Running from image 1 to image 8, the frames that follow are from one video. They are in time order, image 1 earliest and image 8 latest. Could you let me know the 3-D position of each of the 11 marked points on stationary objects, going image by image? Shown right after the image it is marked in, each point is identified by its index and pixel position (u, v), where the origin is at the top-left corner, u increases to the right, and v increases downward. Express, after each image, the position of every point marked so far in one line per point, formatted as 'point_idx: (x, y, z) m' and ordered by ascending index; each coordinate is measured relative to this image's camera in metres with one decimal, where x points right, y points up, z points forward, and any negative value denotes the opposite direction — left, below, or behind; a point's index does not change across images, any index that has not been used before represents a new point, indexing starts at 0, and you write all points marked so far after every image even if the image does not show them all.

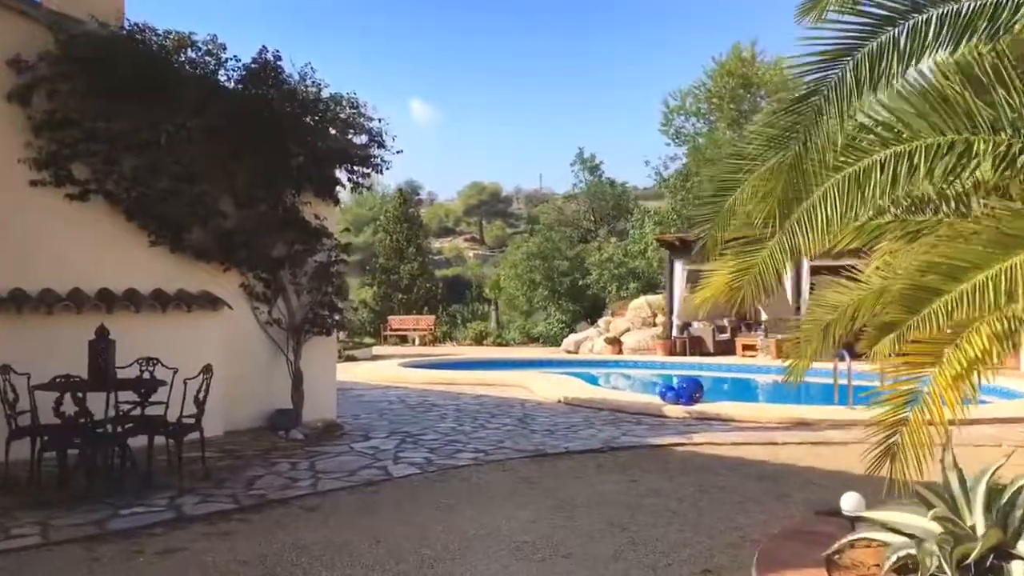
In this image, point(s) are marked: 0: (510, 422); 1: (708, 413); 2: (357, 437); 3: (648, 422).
0: (0.0, -1.4, +9.5) m
1: (+2.1, -1.3, +9.7) m
2: (-1.5, -1.4, +8.6) m
3: (+1.4, -1.4, +9.4) m
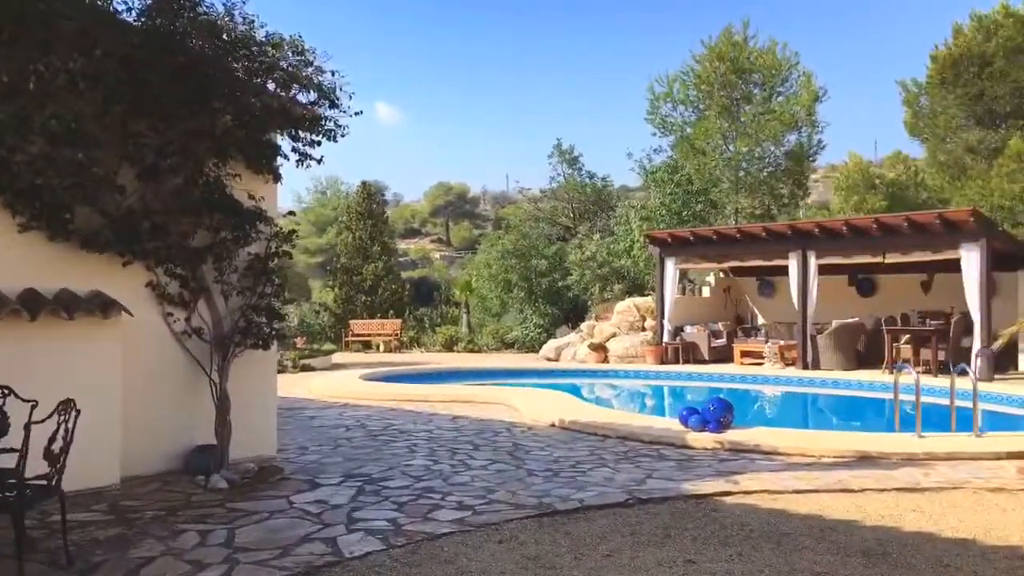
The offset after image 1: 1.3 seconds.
0: (-0.1, -1.4, +7.5) m
1: (+2.0, -1.3, +7.8) m
2: (-1.5, -1.4, +6.5) m
3: (+1.3, -1.4, +7.5) m
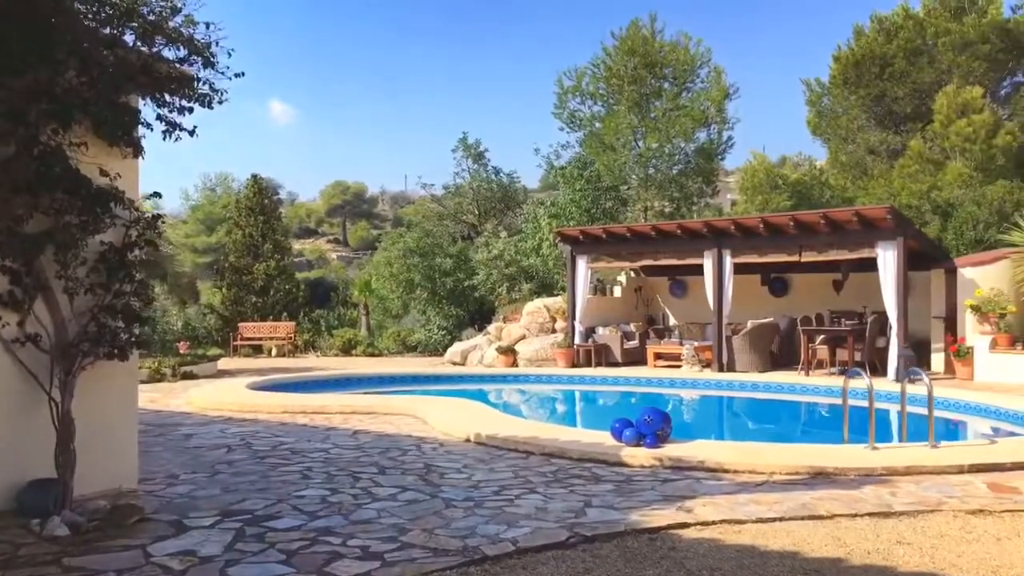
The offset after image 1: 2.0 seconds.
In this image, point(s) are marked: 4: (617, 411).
0: (-0.7, -1.4, +6.4) m
1: (+1.3, -1.3, +6.9) m
2: (-2.0, -1.4, +5.3) m
3: (+0.7, -1.4, +6.6) m
4: (+1.7, -2.1, +15.4) m
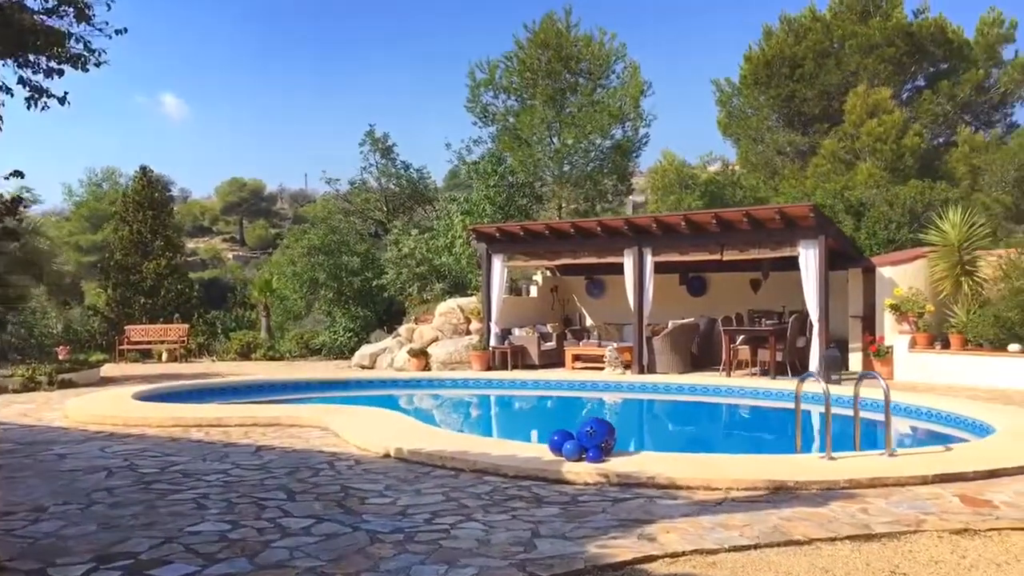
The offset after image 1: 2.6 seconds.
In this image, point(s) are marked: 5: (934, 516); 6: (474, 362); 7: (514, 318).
0: (-1.2, -1.4, +5.6) m
1: (+0.9, -1.3, +6.3) m
2: (-2.3, -1.4, +4.3) m
3: (+0.3, -1.4, +5.9) m
4: (+0.3, -2.1, +14.7) m
5: (+2.5, -1.3, +5.3) m
6: (-0.7, -1.4, +17.0) m
7: (0.0, -0.6, +18.1) m
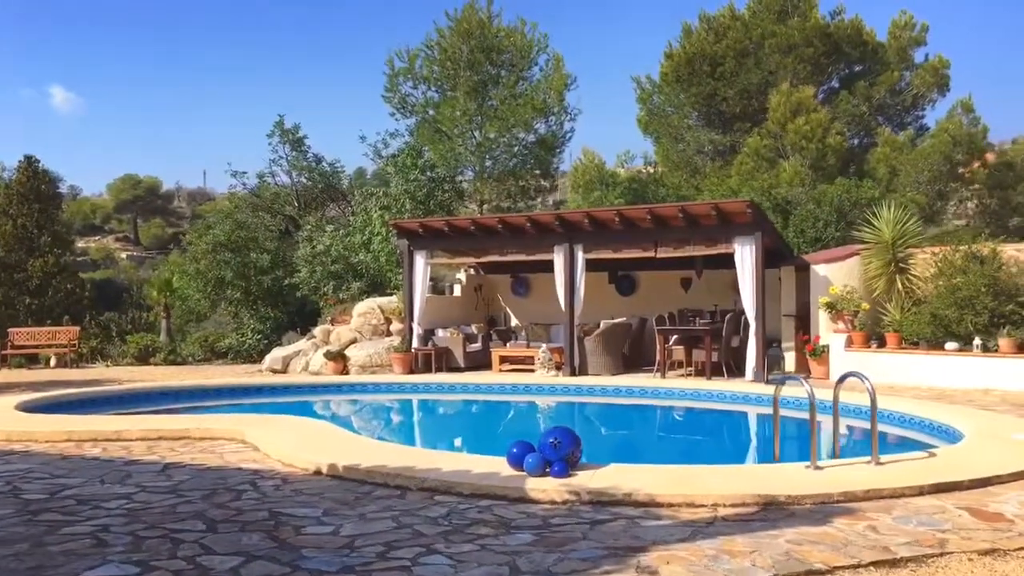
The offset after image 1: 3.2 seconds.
0: (-1.3, -1.4, +4.6) m
1: (+0.6, -1.3, +5.6) m
2: (-2.4, -1.3, +3.3) m
3: (+0.1, -1.3, +5.1) m
4: (-0.8, -2.1, +13.9) m
5: (+2.3, -1.3, +4.7) m
6: (-2.1, -1.4, +16.1) m
7: (-1.4, -0.6, +17.3) m
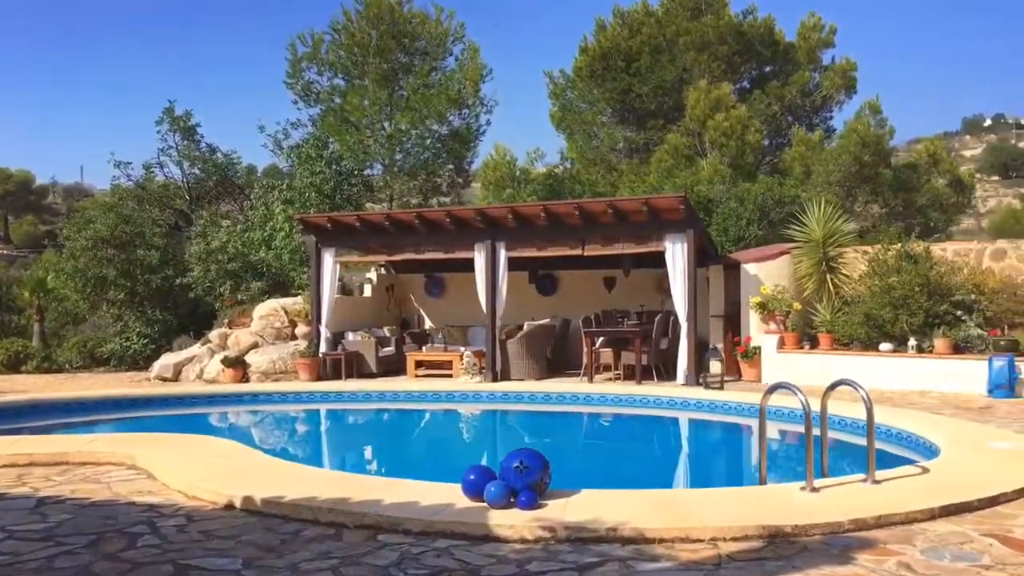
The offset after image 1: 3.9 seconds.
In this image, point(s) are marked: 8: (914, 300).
0: (-1.4, -1.3, +3.6) m
1: (+0.4, -1.3, +4.7) m
2: (-2.3, -1.3, +2.1) m
3: (-0.1, -1.3, +4.2) m
4: (-2.0, -2.1, +12.9) m
5: (+2.2, -1.3, +4.1) m
6: (-3.5, -1.4, +14.9) m
7: (-3.0, -0.6, +16.1) m
8: (+5.3, -0.2, +11.8) m
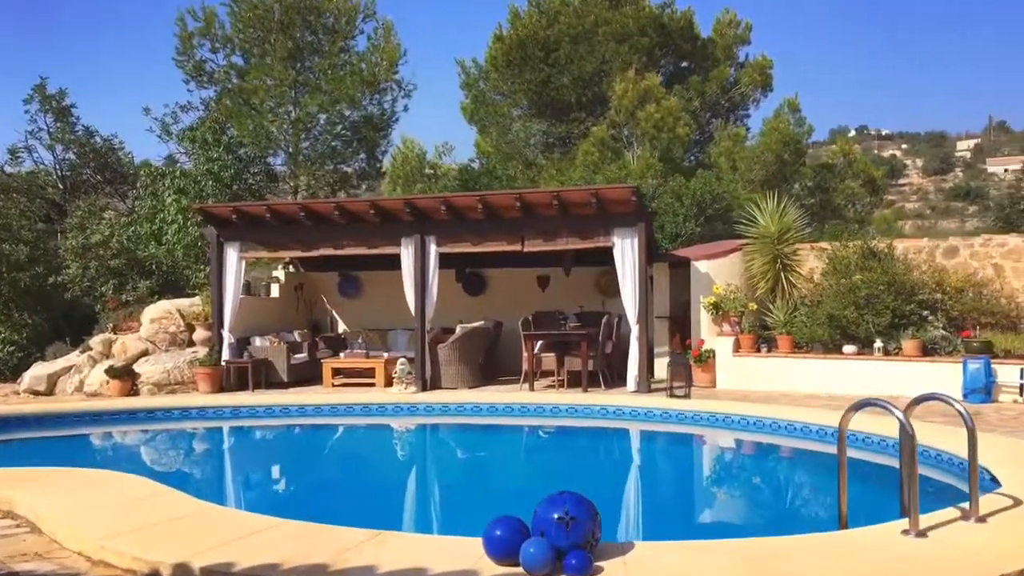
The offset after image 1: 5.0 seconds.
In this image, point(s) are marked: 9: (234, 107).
0: (-1.0, -1.3, +2.1) m
1: (+0.7, -1.2, +3.5) m
2: (-1.7, -1.3, +0.5) m
3: (+0.2, -1.3, +2.9) m
4: (-2.8, -2.0, +11.3) m
5: (+2.5, -1.2, +3.1) m
6: (-4.5, -1.4, +13.1) m
7: (-4.2, -0.6, +14.4) m
8: (+4.6, -0.1, +11.2) m
9: (-5.5, +3.6, +17.6) m
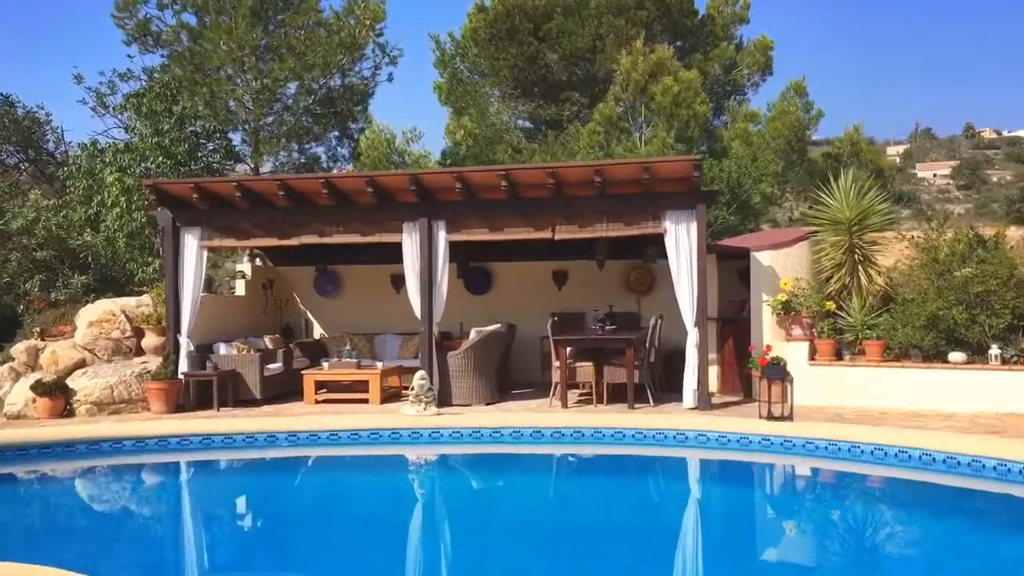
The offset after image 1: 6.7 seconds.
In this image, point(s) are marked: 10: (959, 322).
0: (+0.1, -1.2, -0.1) m
1: (+1.6, -1.2, +1.4) m
2: (-0.5, -1.2, -1.7) m
3: (+1.3, -1.2, +0.8) m
4: (-2.3, -2.0, +8.9) m
5: (+3.5, -1.2, +1.1) m
6: (-4.2, -1.3, +10.5) m
7: (-3.9, -0.5, +11.9) m
8: (+5.0, -0.1, +9.3) m
9: (-5.5, +3.6, +15.1) m
10: (+4.7, -0.4, +9.4) m
